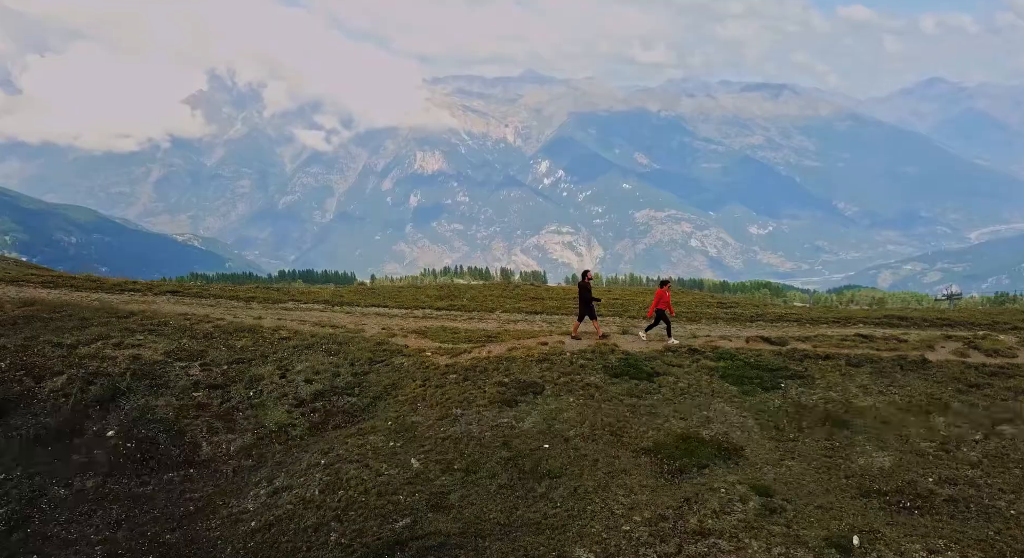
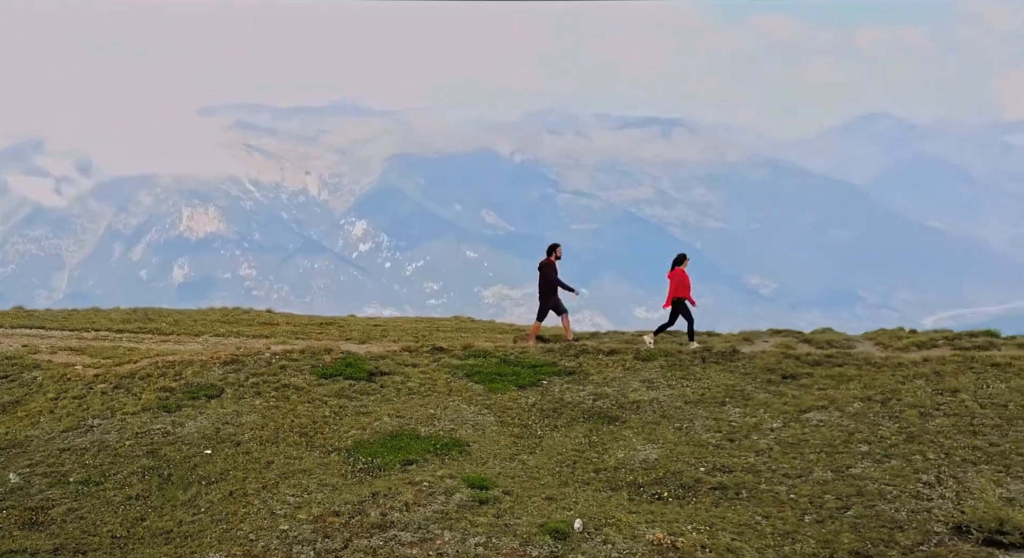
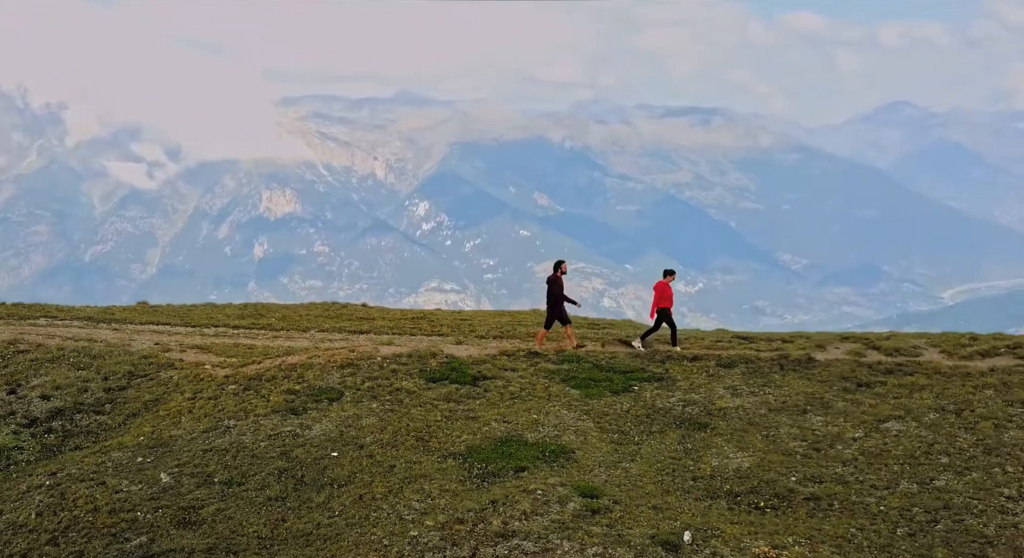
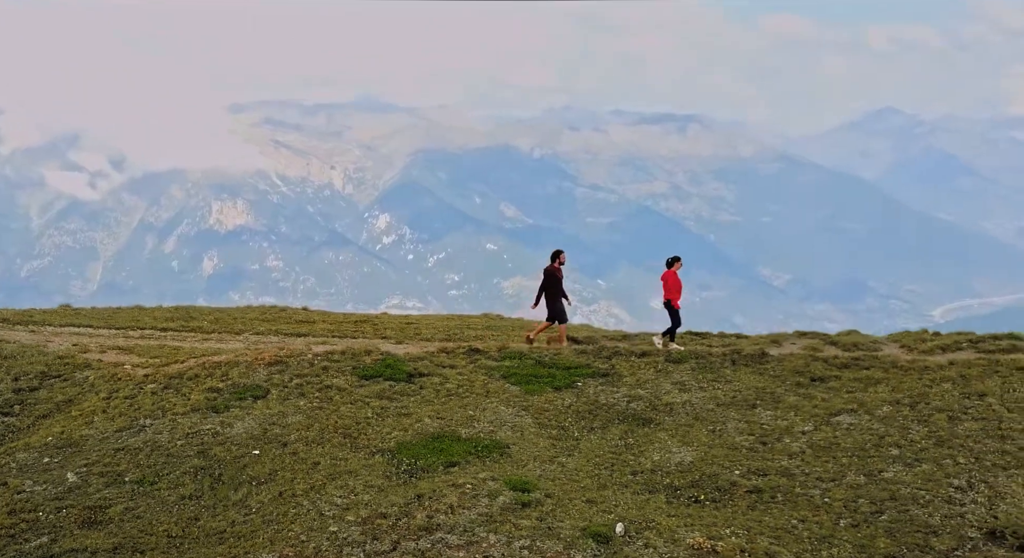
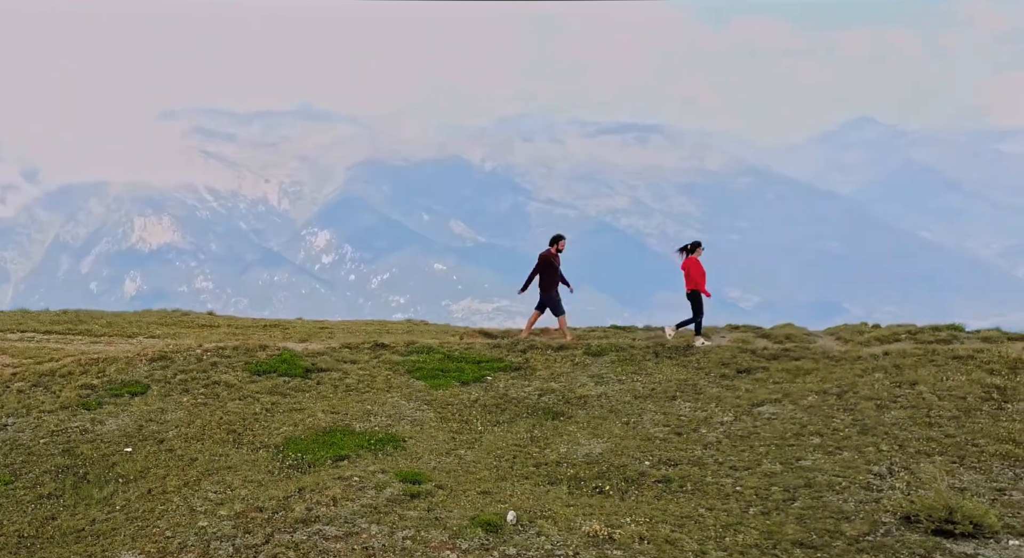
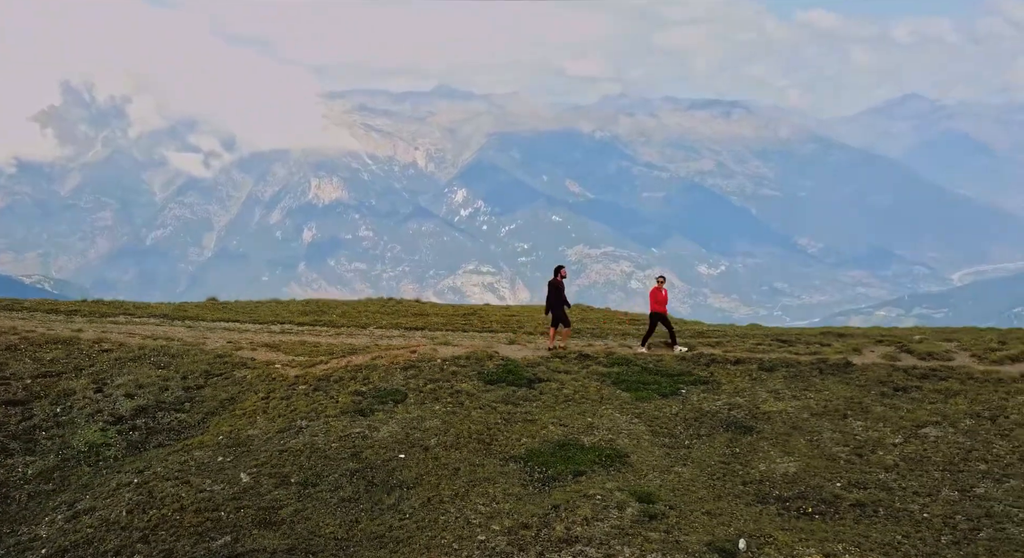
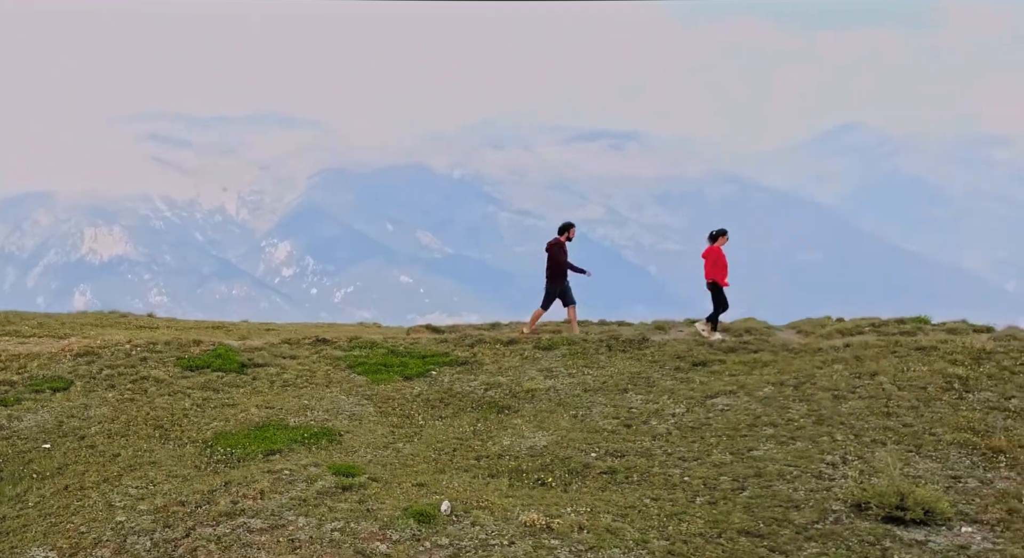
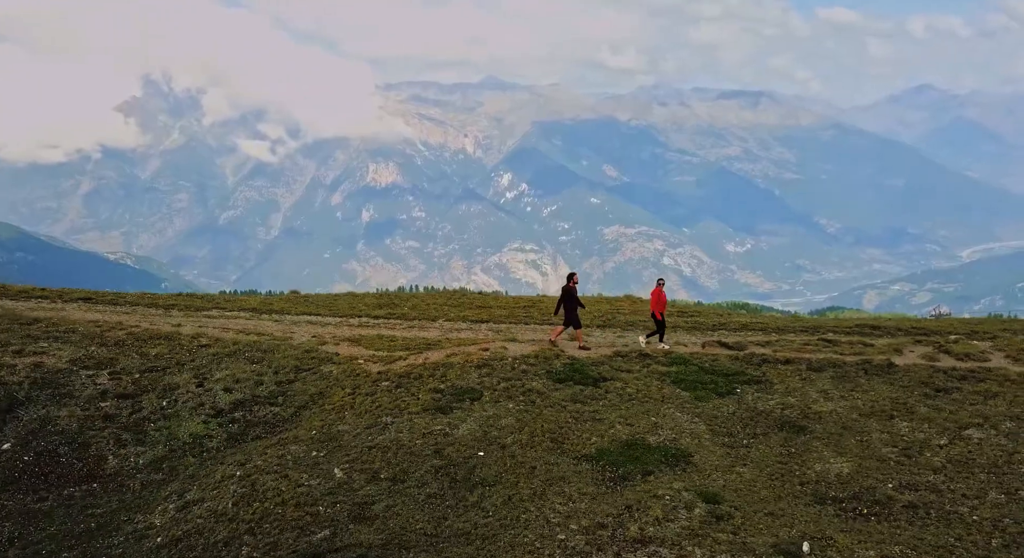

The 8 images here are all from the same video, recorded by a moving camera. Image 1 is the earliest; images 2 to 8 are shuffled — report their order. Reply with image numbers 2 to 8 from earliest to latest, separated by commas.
8, 6, 3, 4, 2, 5, 7
